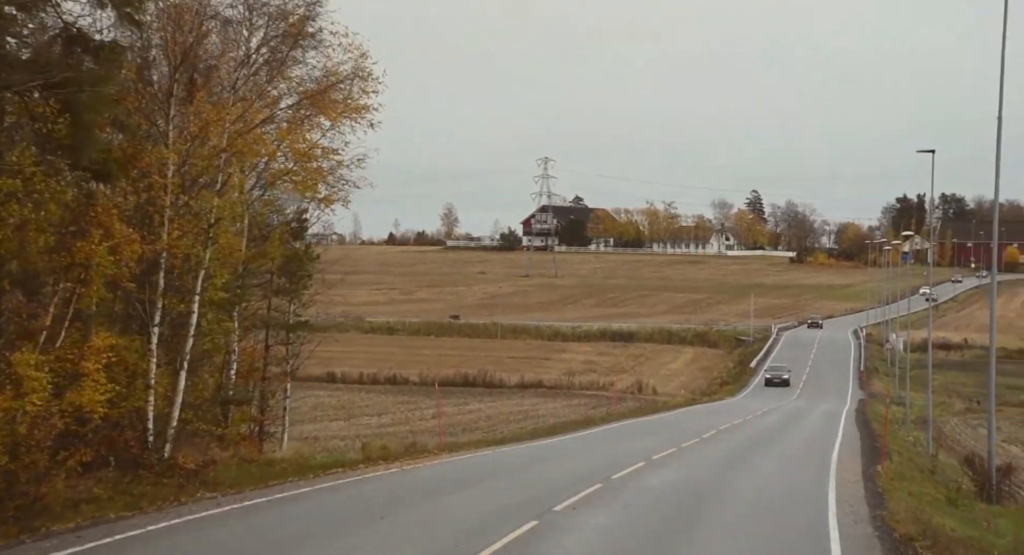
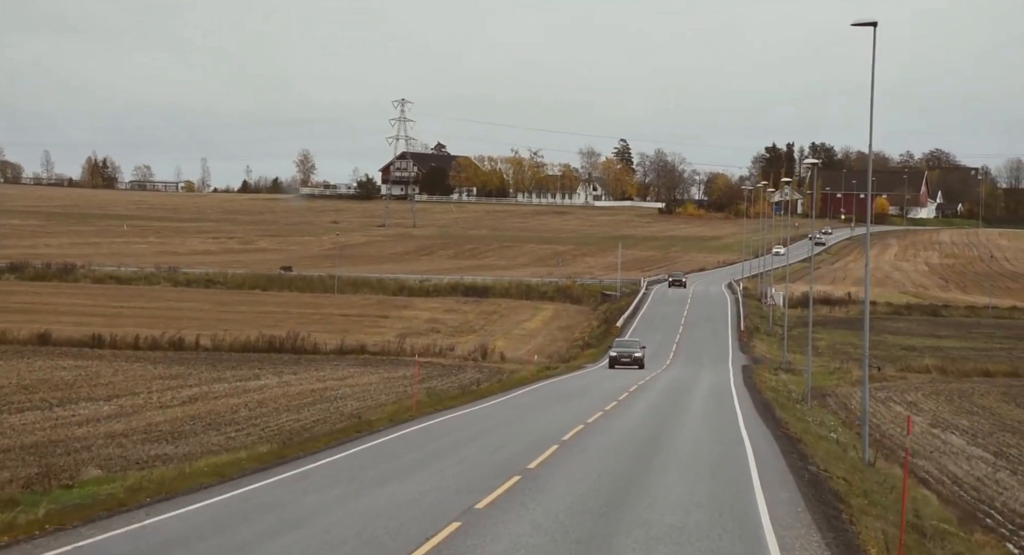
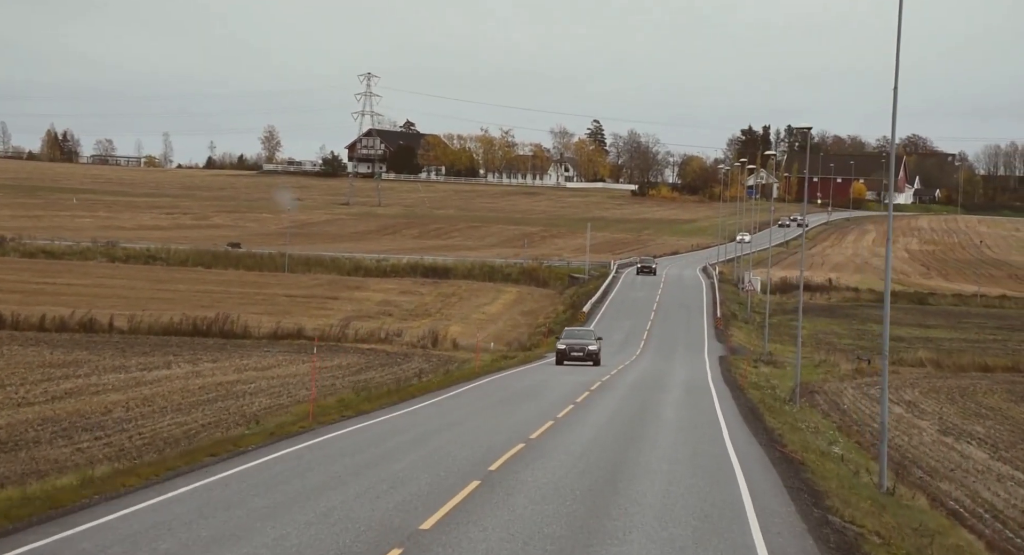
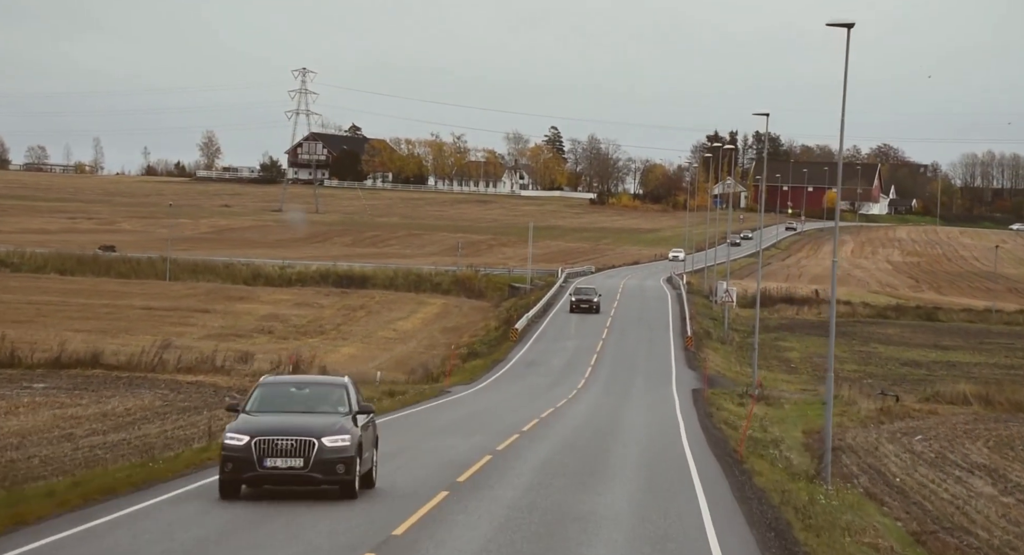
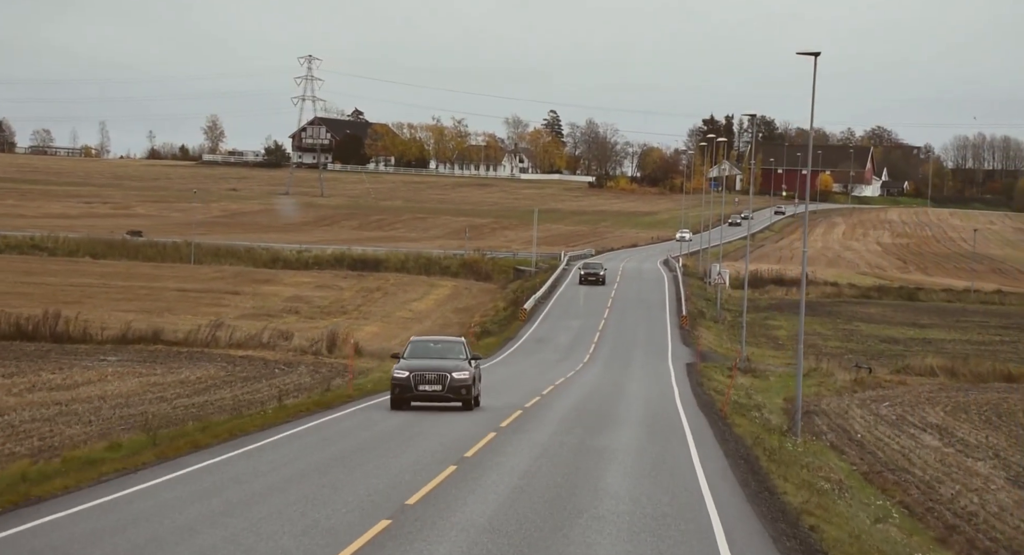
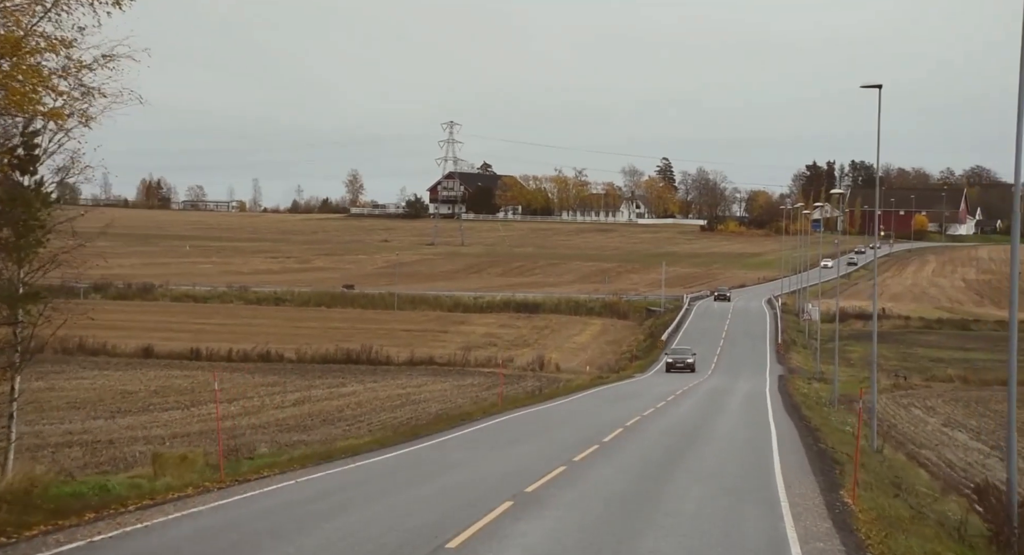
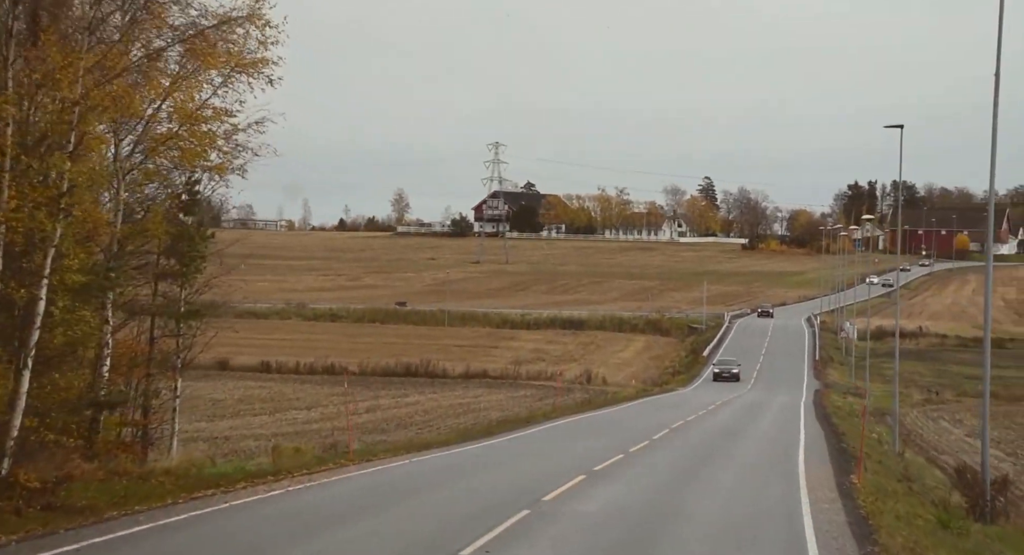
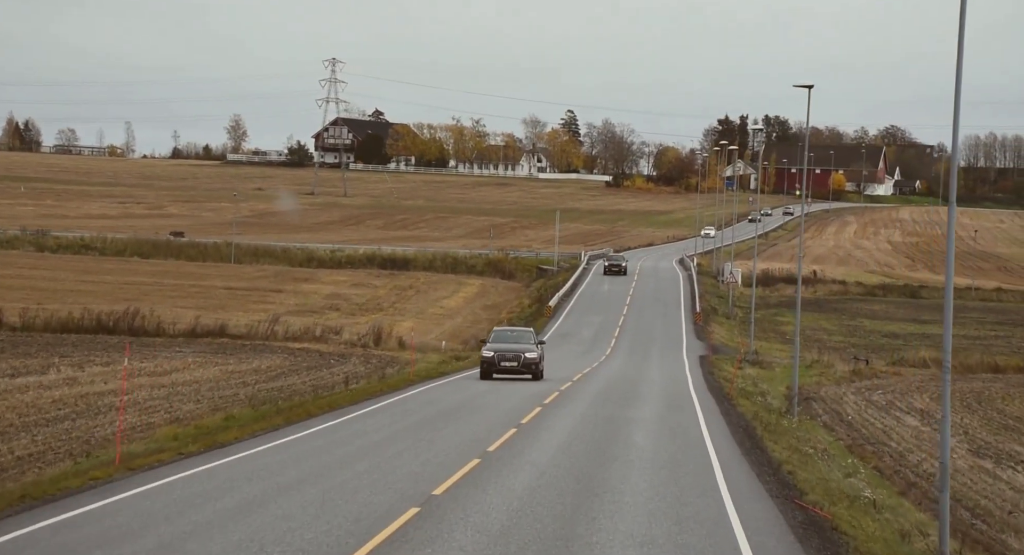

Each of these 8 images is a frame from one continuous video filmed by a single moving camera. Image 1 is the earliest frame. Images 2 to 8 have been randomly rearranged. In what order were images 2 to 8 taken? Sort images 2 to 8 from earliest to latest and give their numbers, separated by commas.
7, 6, 2, 3, 8, 5, 4
